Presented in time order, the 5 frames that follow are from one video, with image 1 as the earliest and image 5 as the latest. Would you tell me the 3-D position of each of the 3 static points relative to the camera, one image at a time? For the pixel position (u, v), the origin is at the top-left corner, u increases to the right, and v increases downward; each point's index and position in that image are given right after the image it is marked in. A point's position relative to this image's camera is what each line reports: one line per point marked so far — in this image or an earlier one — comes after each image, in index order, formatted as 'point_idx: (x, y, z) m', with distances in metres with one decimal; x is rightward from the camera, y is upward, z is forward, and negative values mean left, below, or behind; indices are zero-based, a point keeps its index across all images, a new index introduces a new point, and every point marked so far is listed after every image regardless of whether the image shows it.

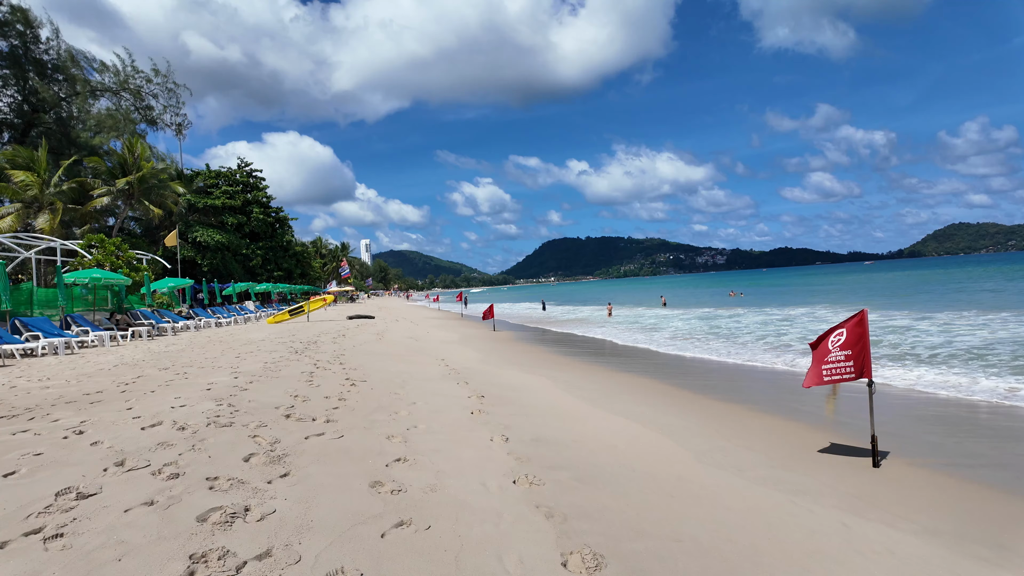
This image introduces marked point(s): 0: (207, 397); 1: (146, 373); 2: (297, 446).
0: (-3.9, -1.4, +5.9) m
1: (-6.7, -1.5, +8.4) m
2: (-2.0, -1.5, +4.3) m
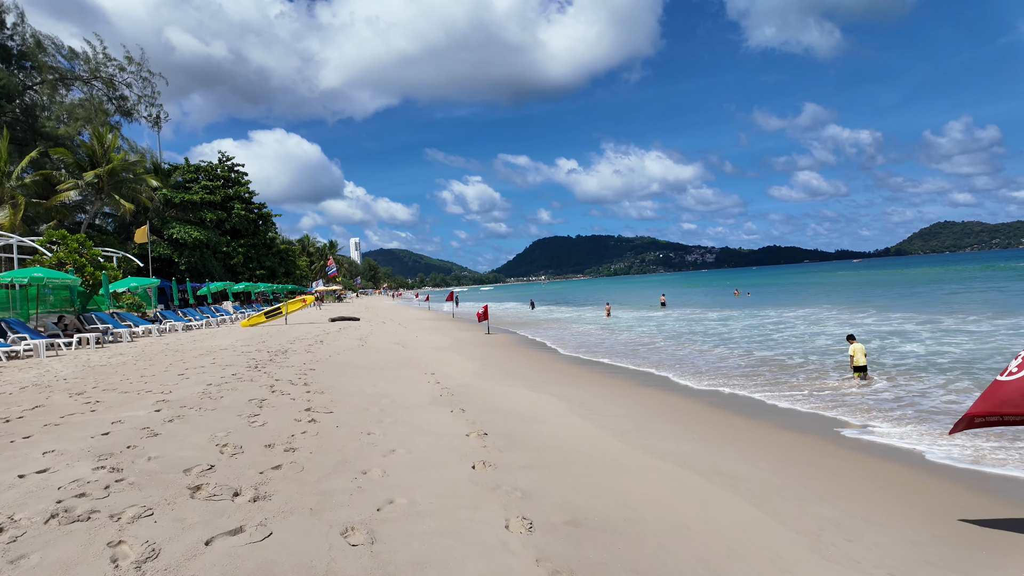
0: (-3.8, -1.4, +4.1) m
1: (-6.6, -1.6, +6.5) m
2: (-1.8, -1.5, +2.5) m
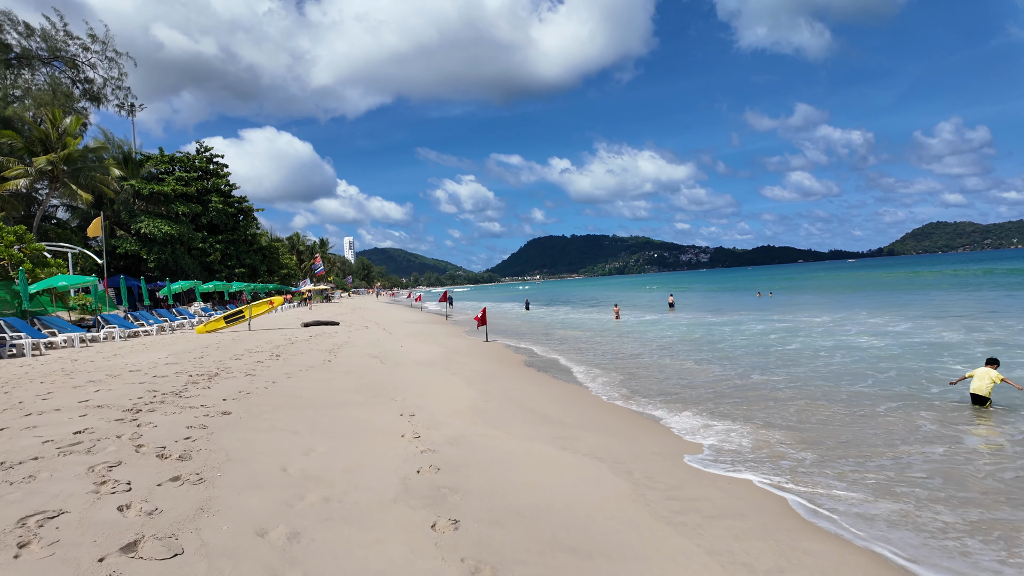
0: (-3.5, -1.5, +1.0) m
1: (-6.3, -1.6, +3.4) m
2: (-1.5, -1.6, -0.6) m
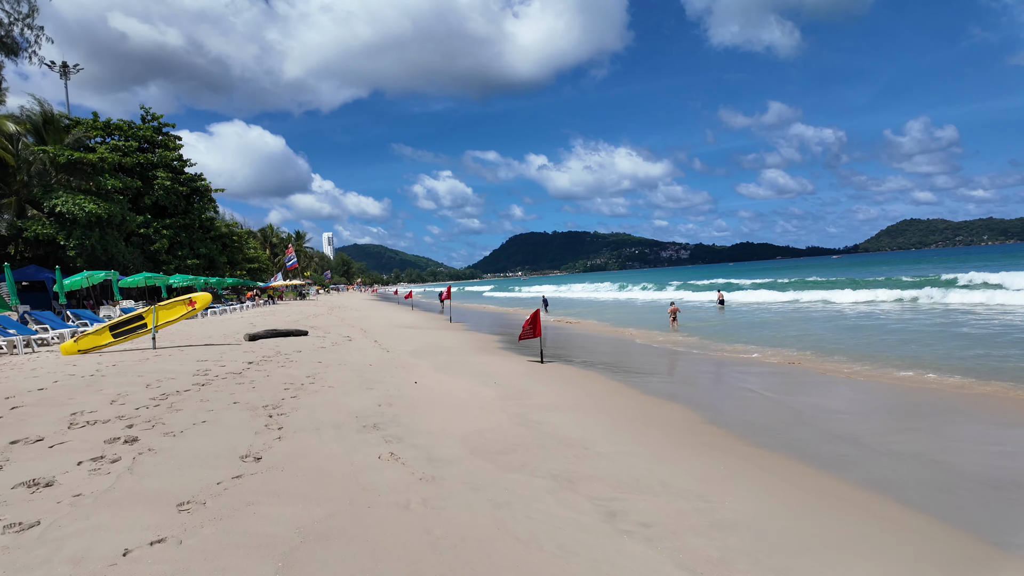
0: (-0.8, -1.3, -6.1) m
1: (-3.7, -1.5, -3.9) m
2: (+1.2, -1.4, -7.6) m
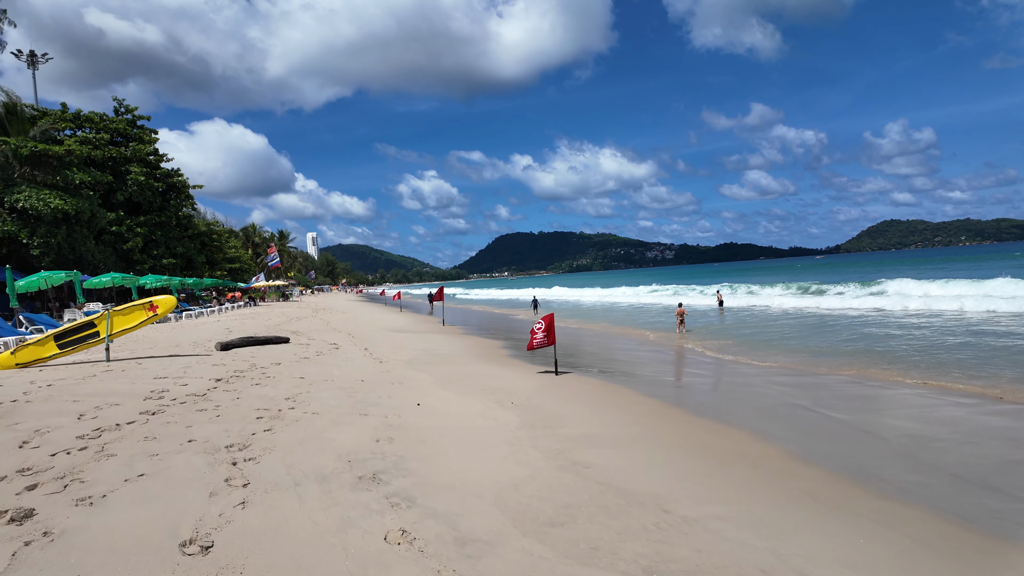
0: (-0.1, -1.4, -7.4) m
1: (-3.0, -1.5, -5.3) m
2: (+2.0, -1.5, -8.9) m
